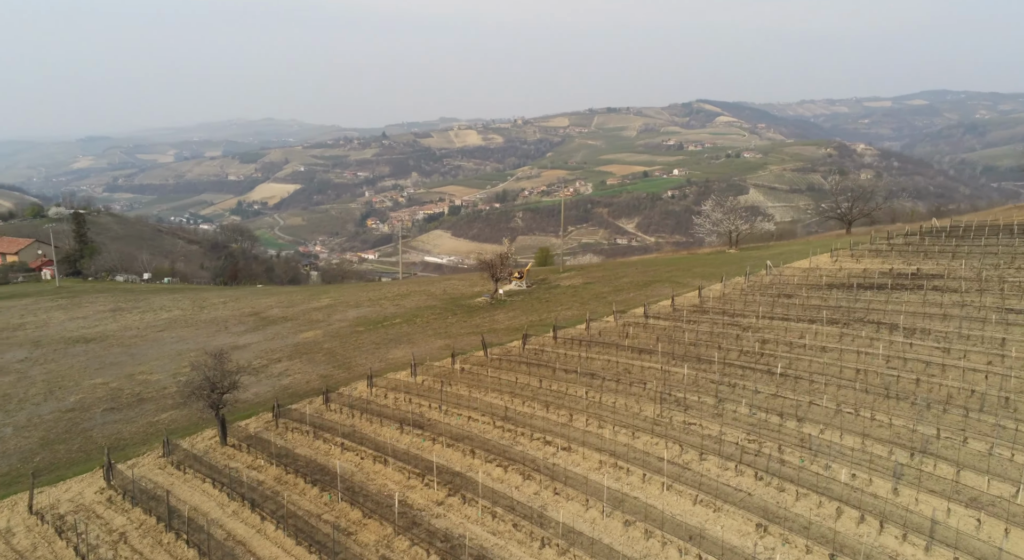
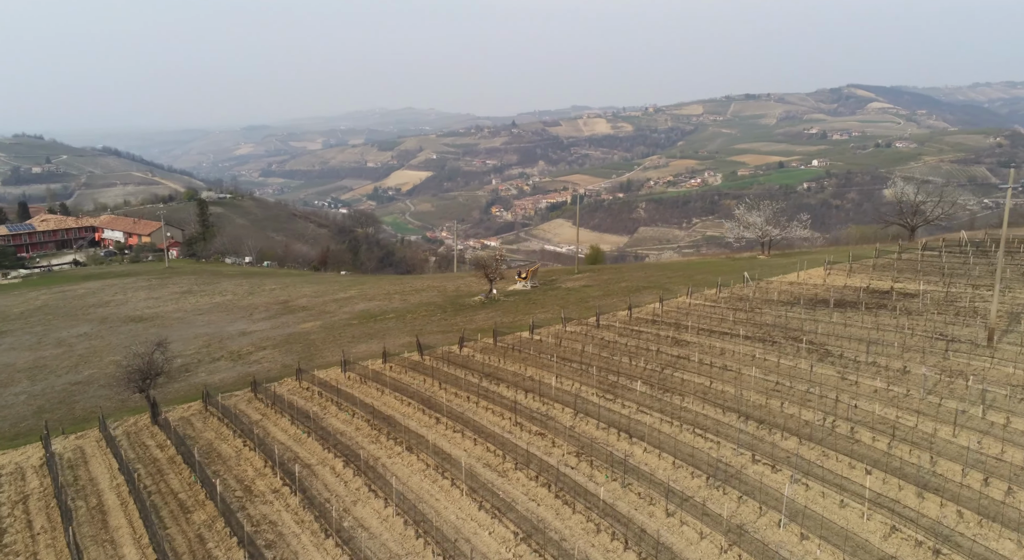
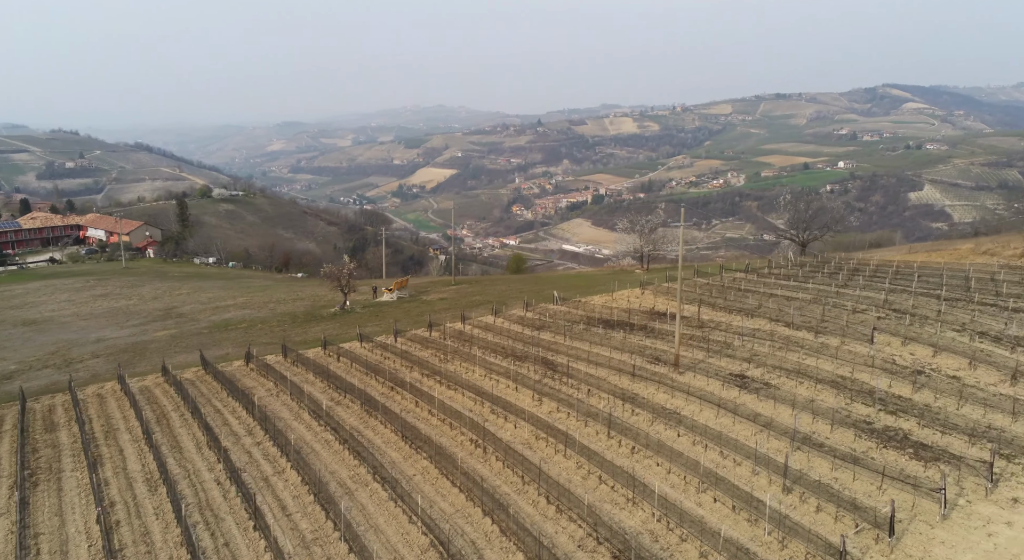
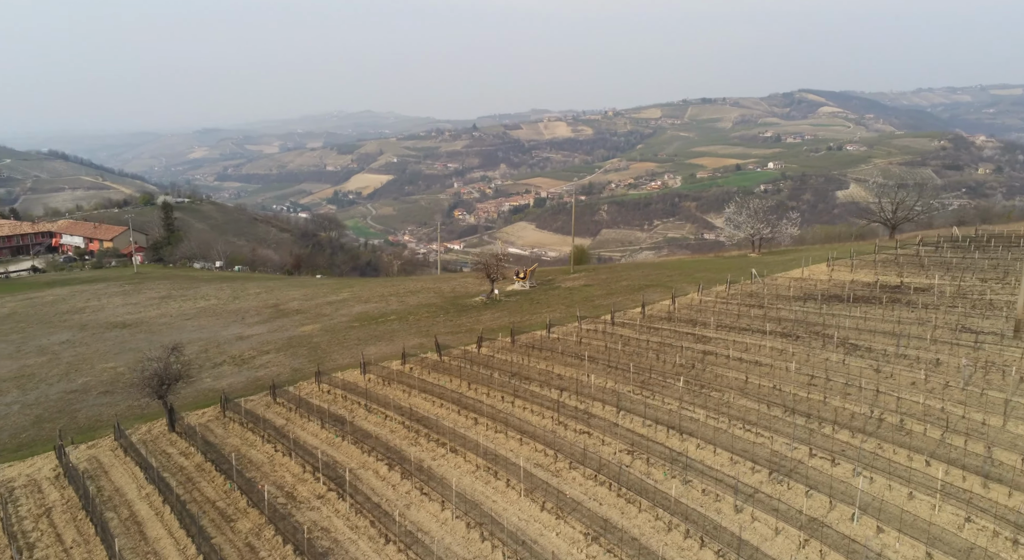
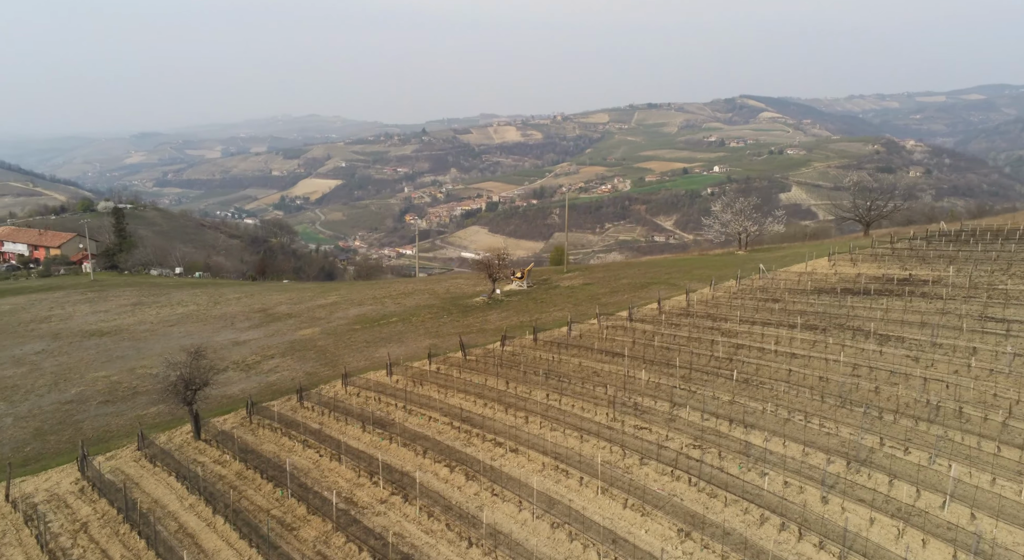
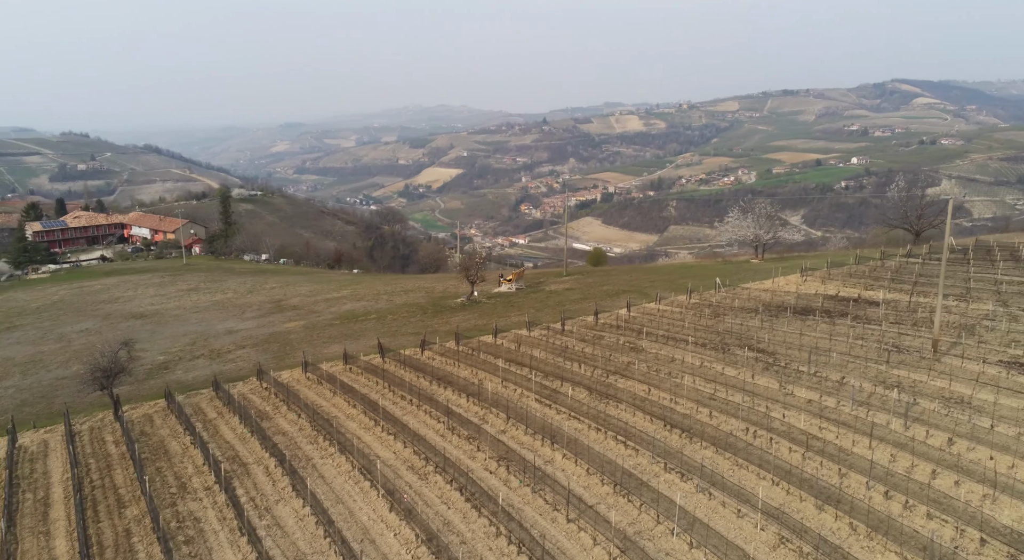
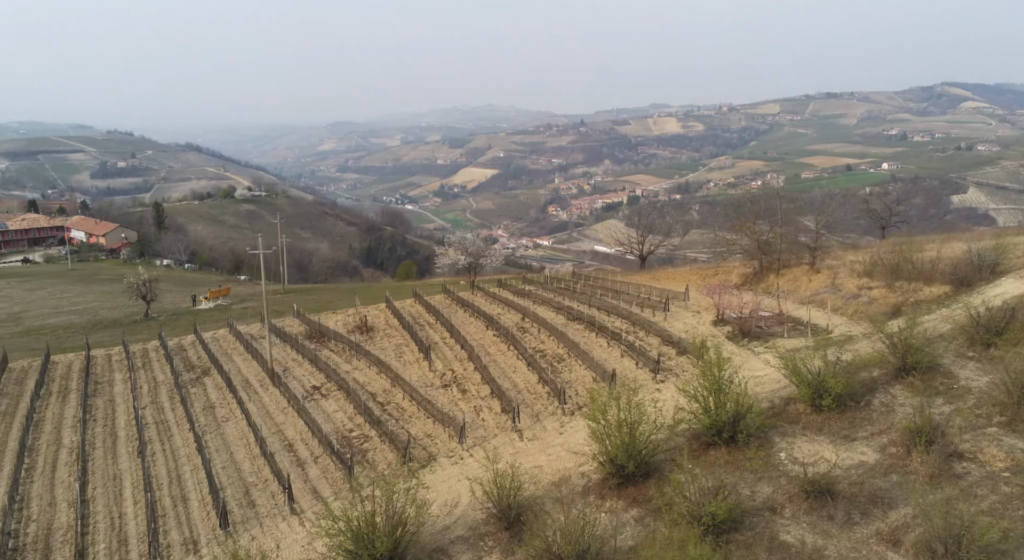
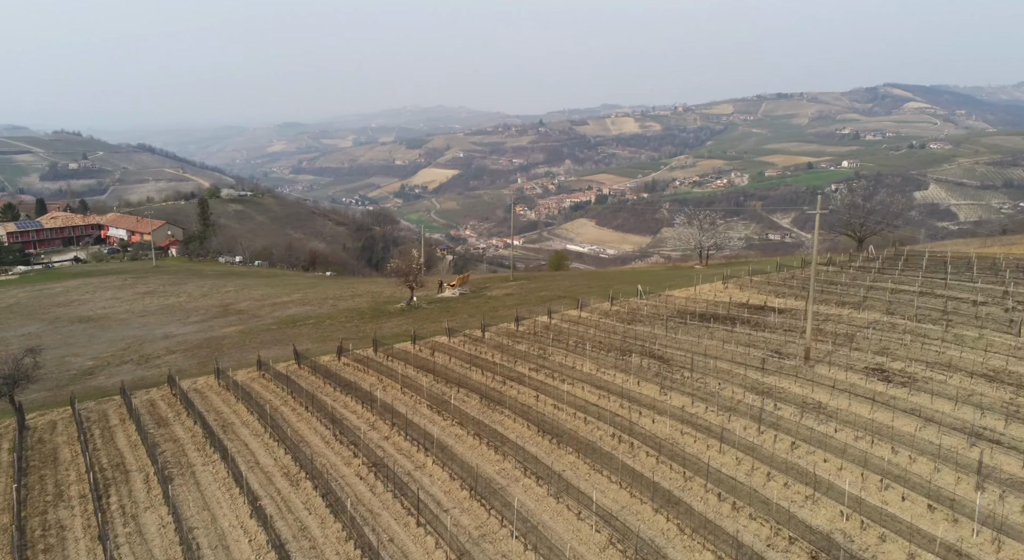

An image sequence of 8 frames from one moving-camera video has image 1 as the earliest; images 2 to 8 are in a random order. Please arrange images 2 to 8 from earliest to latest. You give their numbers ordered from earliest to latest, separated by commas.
5, 4, 2, 6, 8, 3, 7
